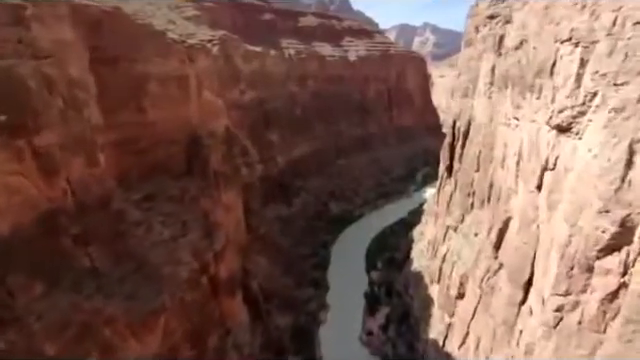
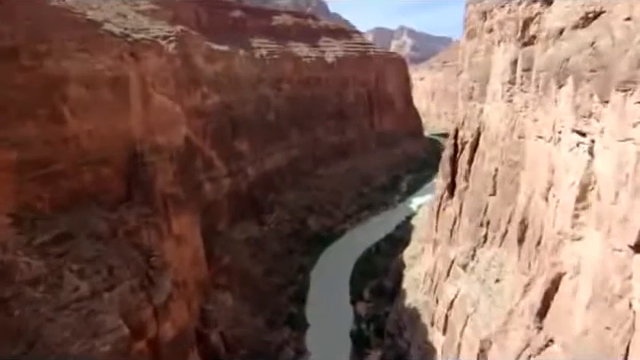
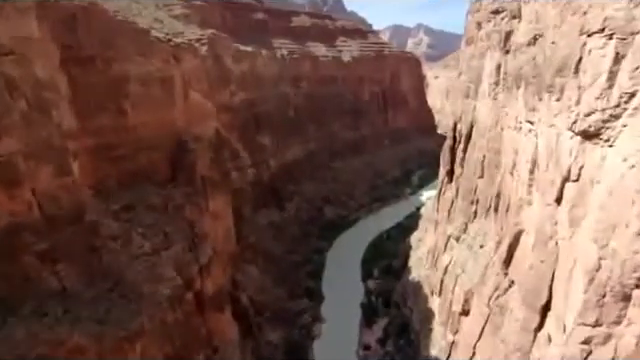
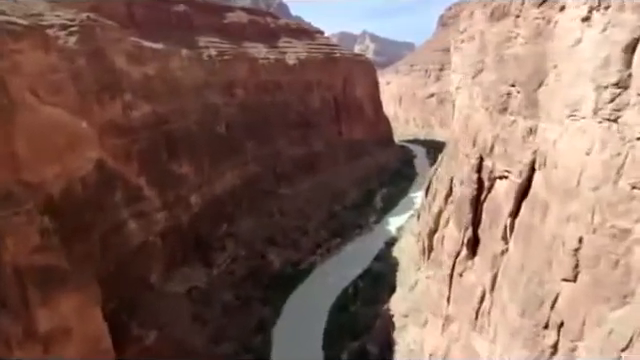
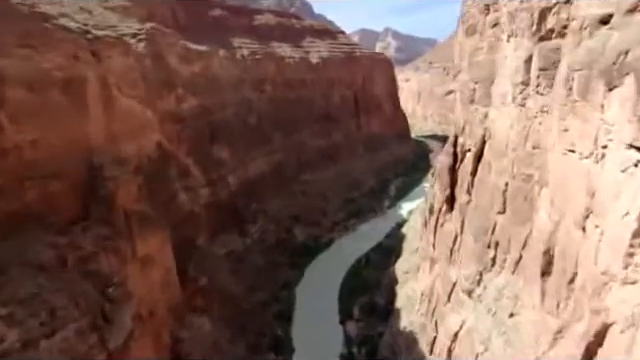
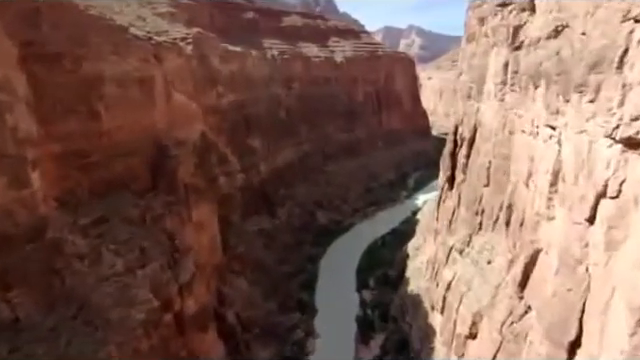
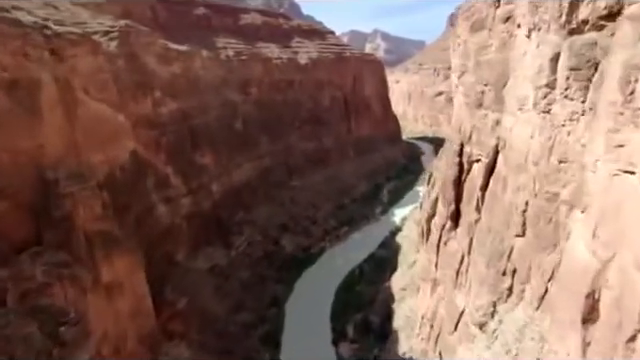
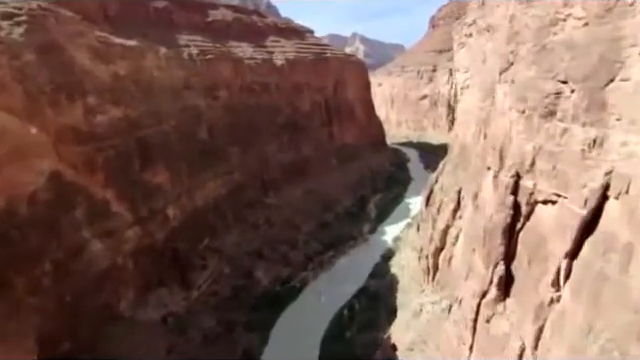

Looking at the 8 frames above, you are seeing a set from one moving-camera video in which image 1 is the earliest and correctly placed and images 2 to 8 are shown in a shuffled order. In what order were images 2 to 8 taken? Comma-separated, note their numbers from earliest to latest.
3, 6, 2, 5, 7, 4, 8
